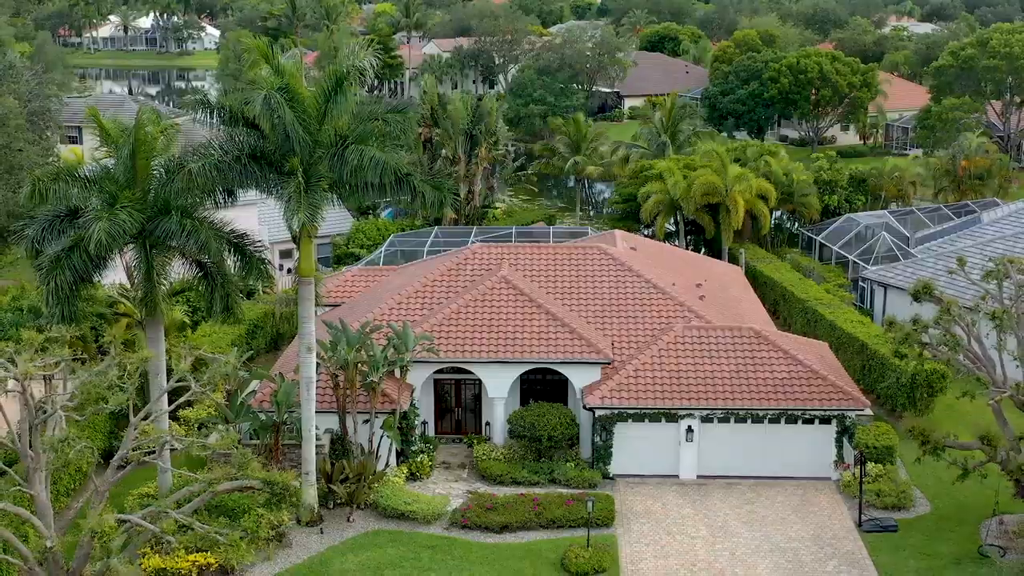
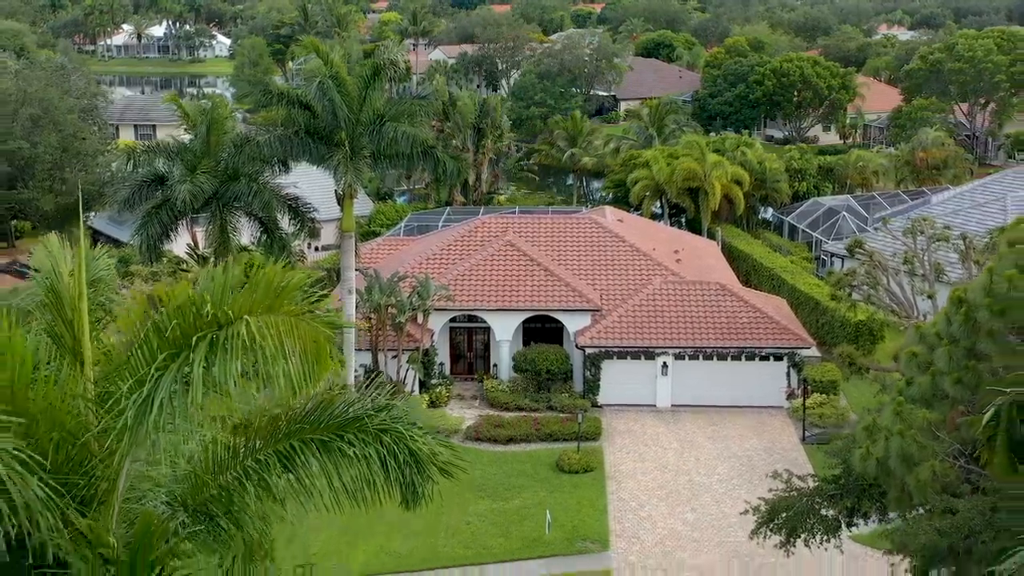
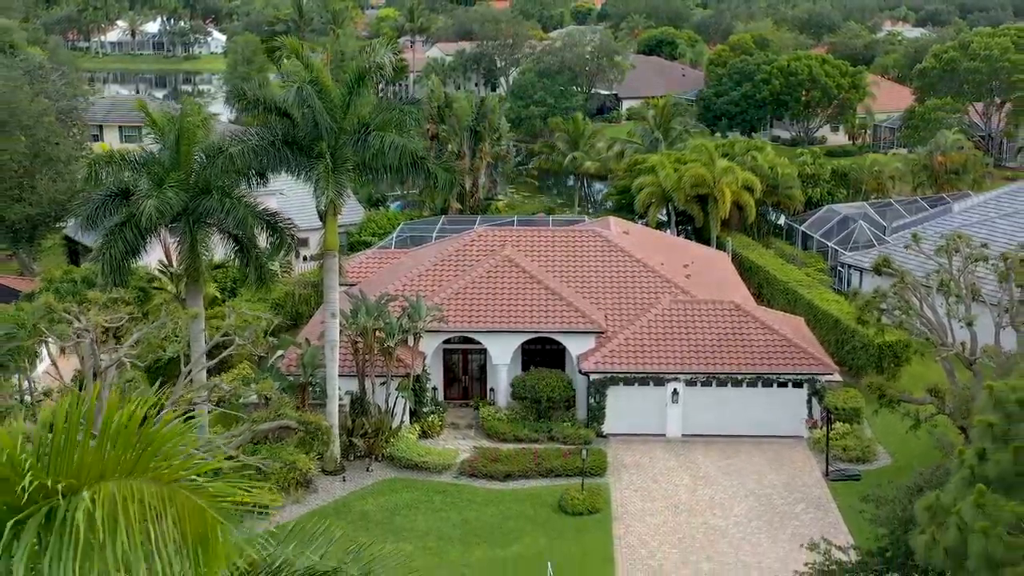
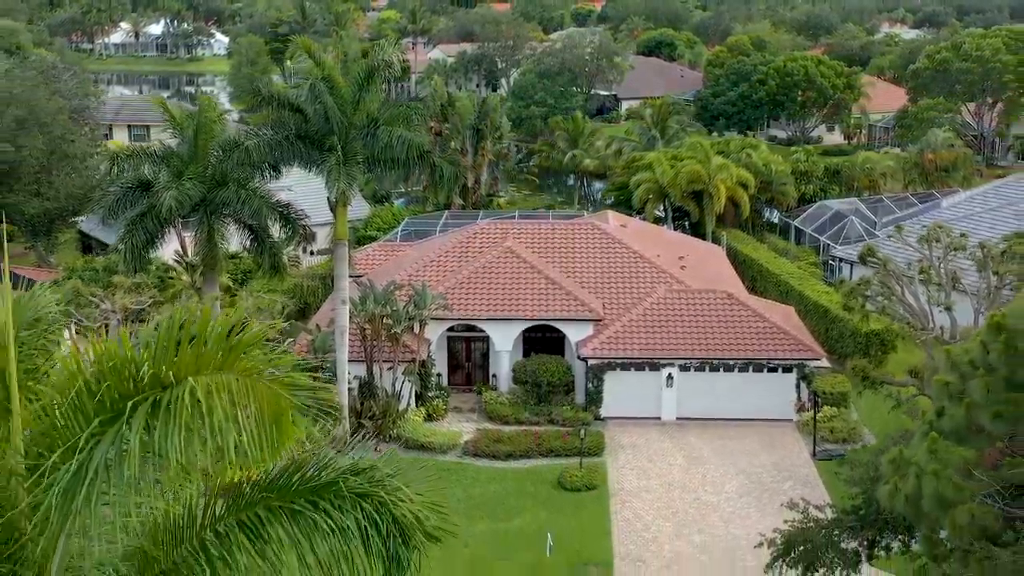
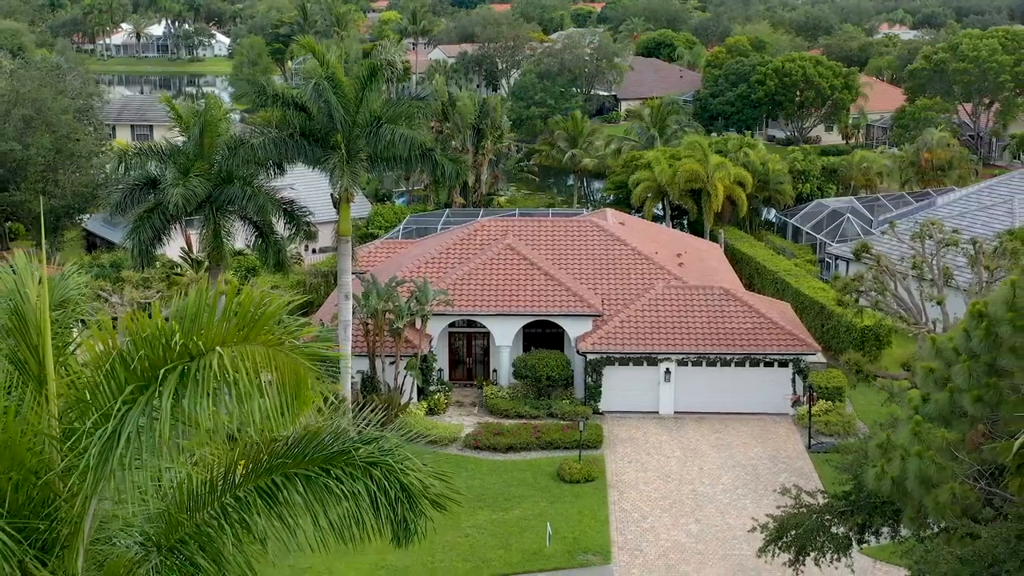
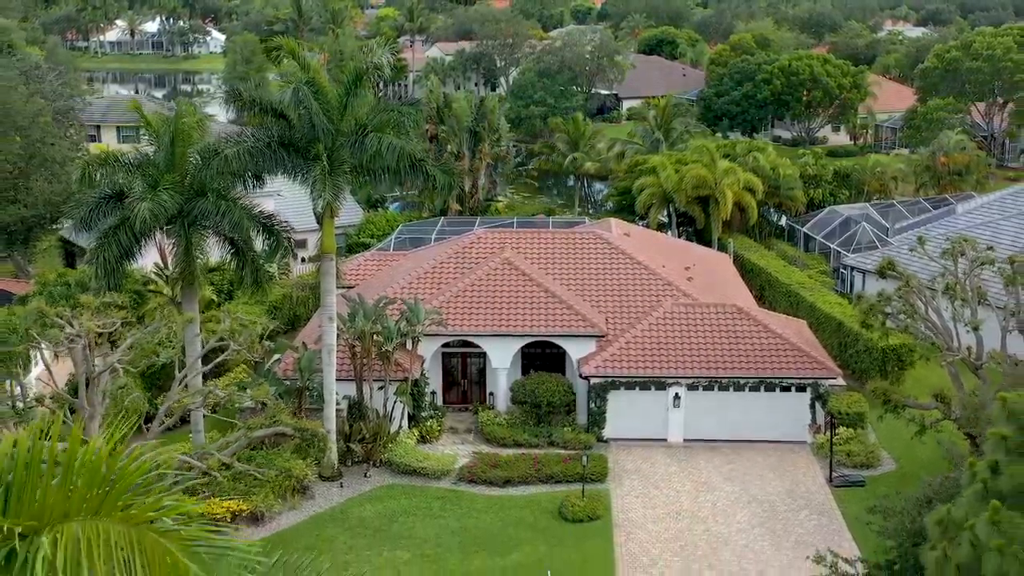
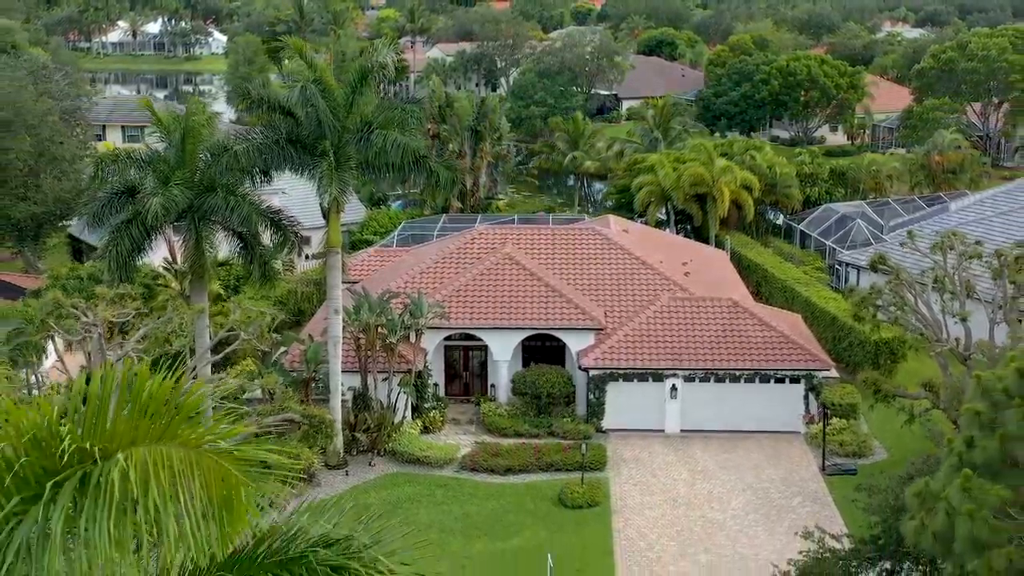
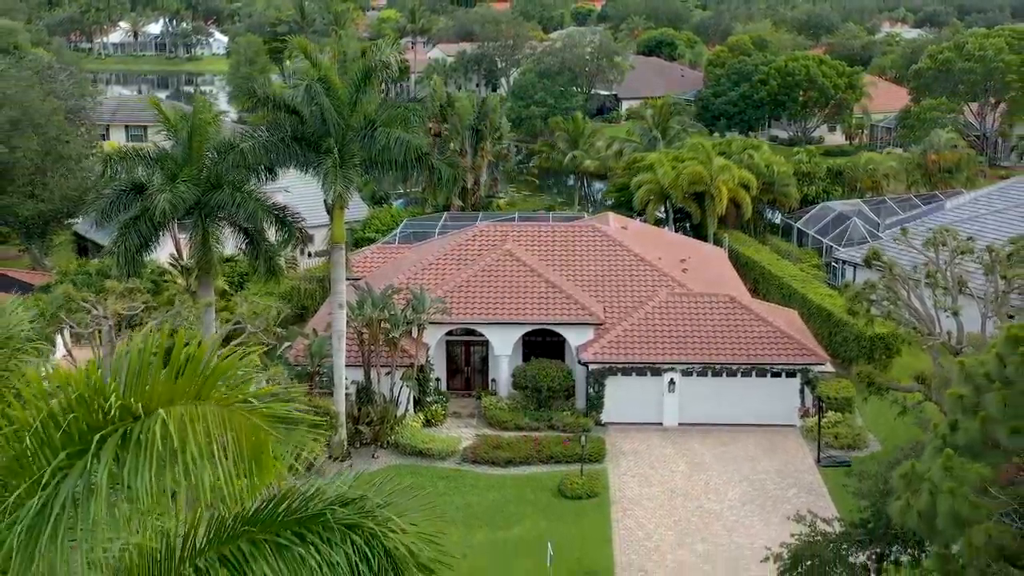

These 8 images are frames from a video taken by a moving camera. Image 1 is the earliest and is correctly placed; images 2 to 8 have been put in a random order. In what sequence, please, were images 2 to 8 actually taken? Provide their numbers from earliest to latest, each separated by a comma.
6, 3, 7, 8, 4, 5, 2
